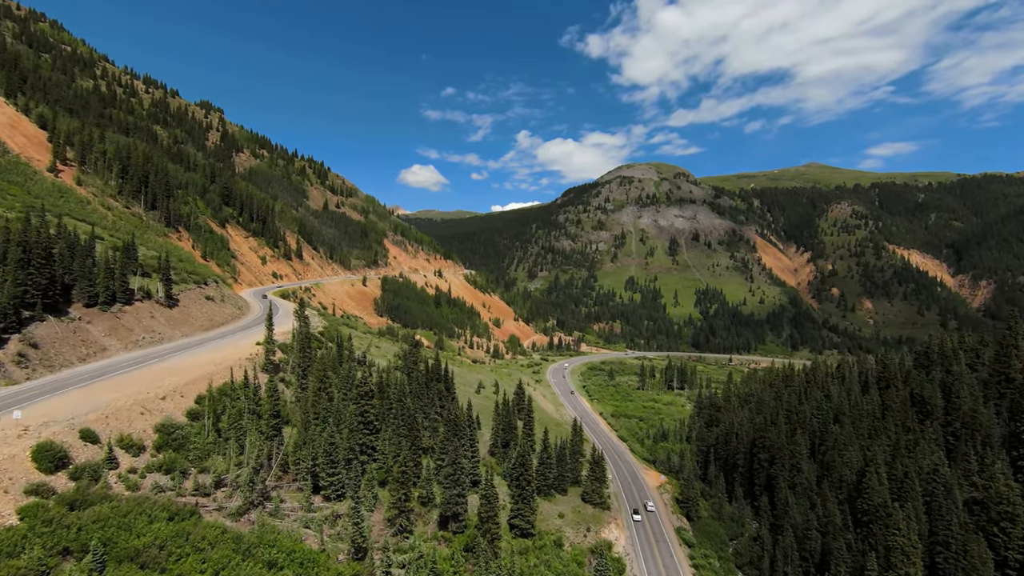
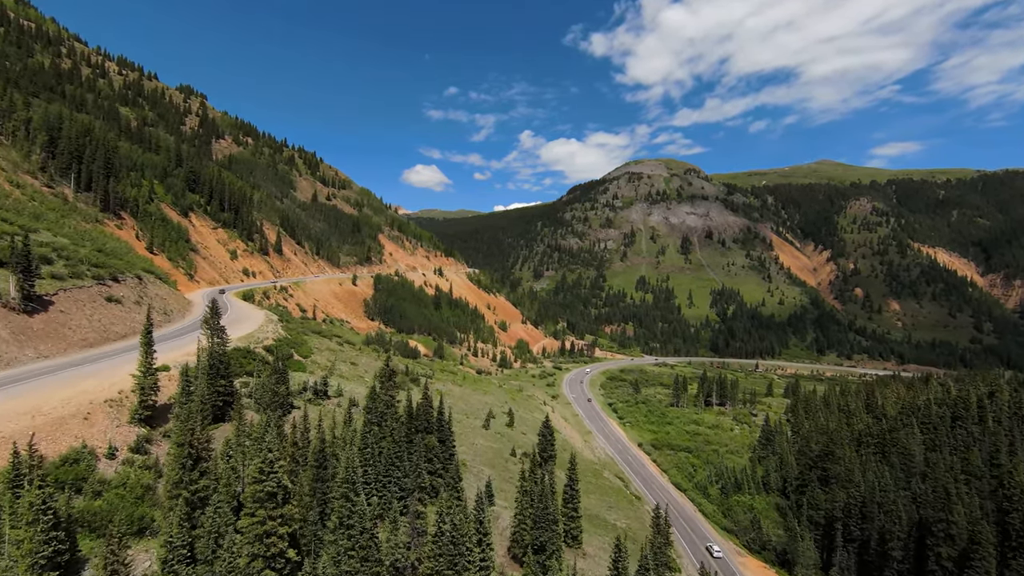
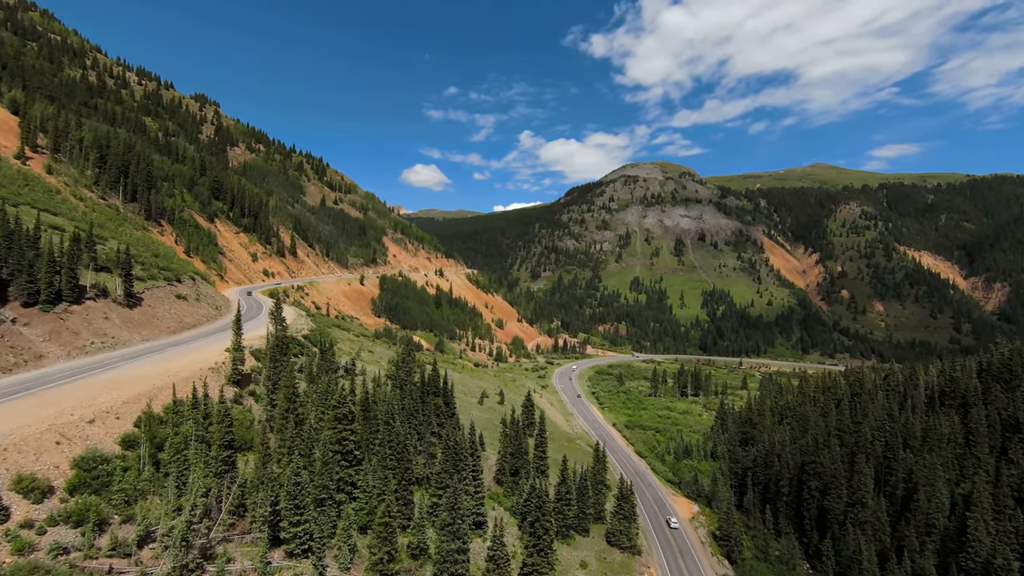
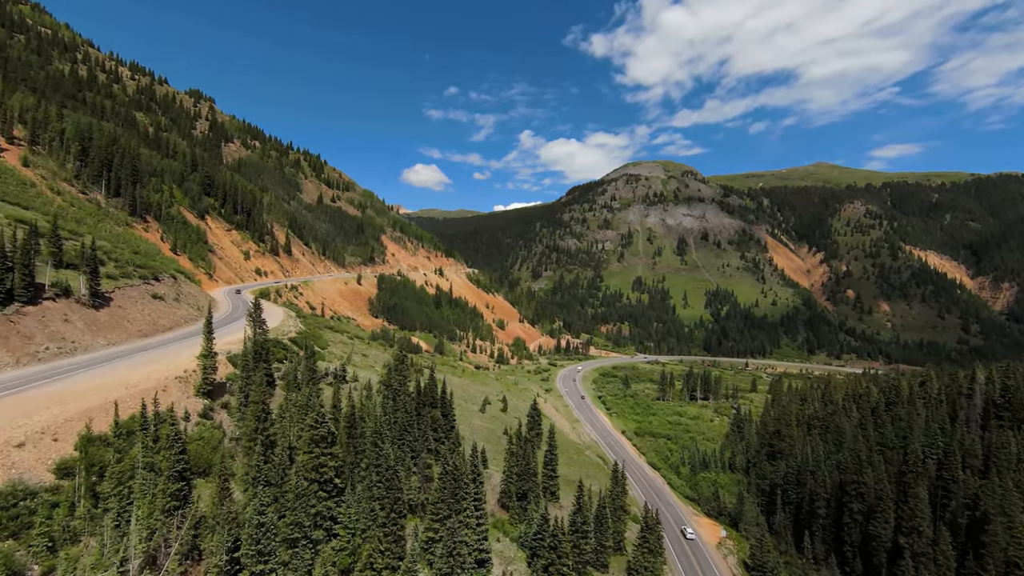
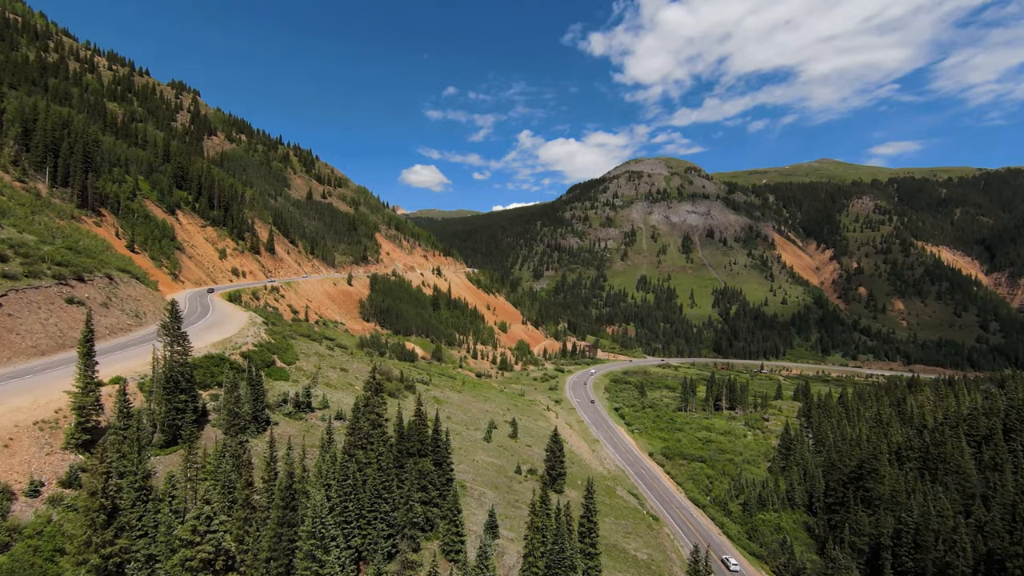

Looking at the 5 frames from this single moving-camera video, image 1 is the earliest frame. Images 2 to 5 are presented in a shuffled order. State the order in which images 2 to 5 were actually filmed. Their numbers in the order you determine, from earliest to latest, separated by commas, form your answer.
3, 4, 2, 5
